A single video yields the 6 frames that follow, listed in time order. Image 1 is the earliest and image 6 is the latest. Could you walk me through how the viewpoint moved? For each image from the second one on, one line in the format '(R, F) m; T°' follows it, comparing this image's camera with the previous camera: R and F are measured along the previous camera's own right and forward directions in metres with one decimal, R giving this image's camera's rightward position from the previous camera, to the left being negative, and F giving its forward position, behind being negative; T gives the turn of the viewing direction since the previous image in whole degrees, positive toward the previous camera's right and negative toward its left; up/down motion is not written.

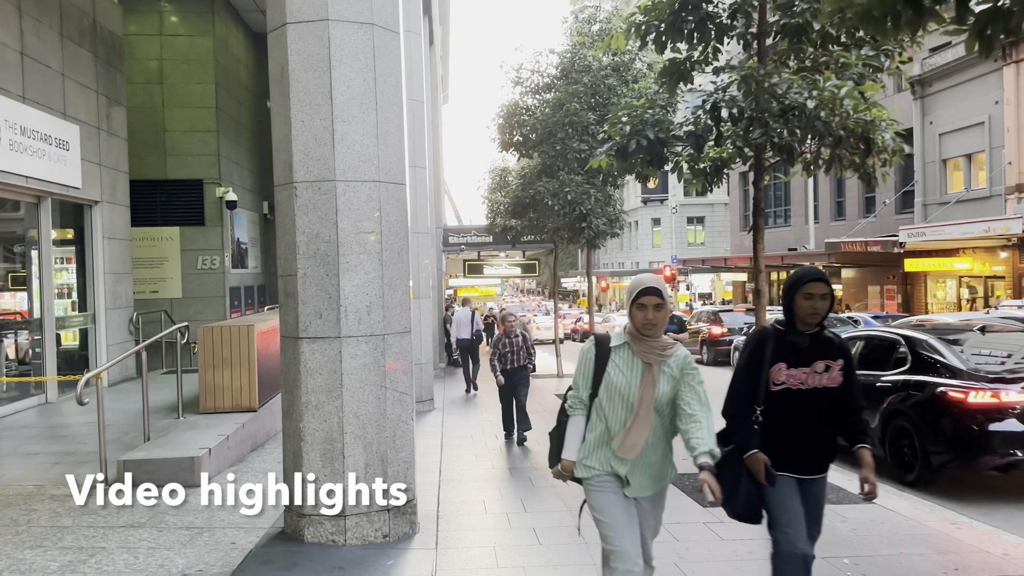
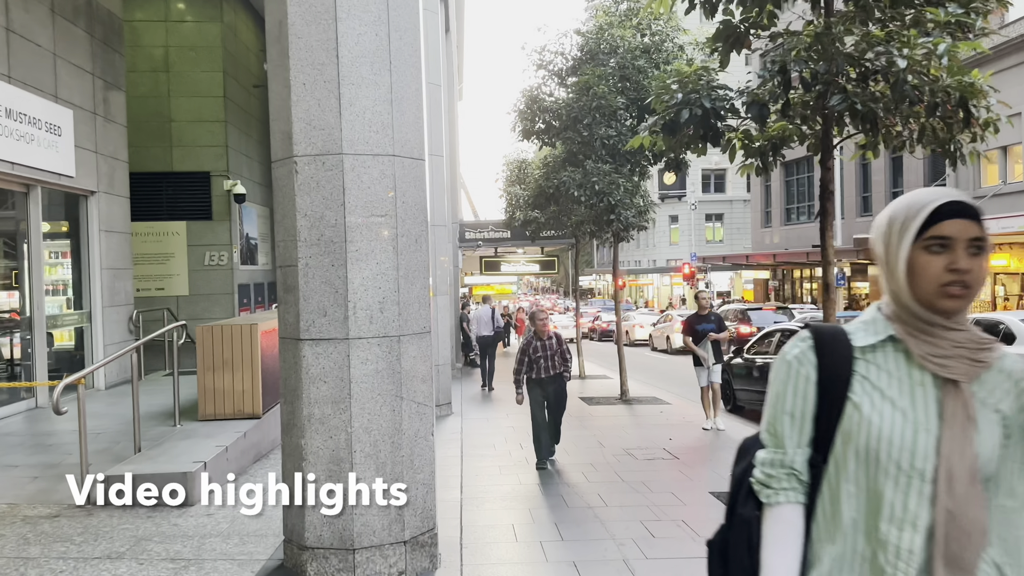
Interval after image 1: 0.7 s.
(-0.2, +0.9) m; -1°
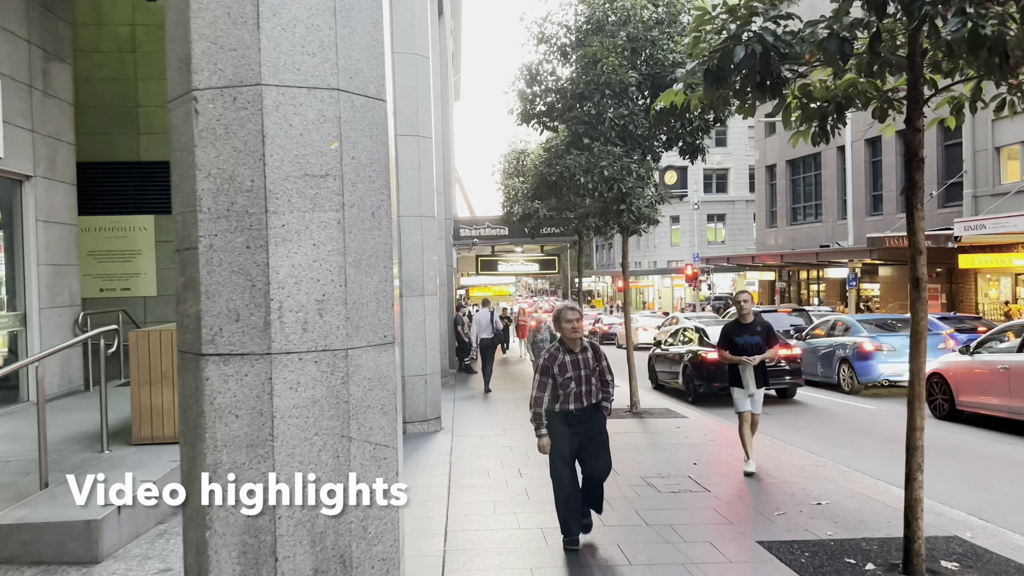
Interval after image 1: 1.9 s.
(0.0, +1.5) m; 0°
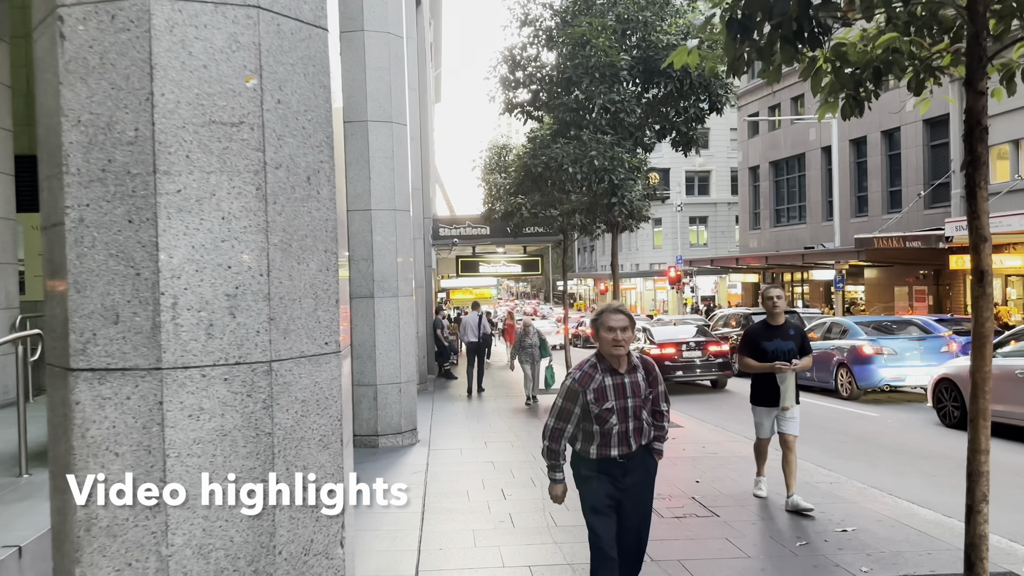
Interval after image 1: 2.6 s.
(0.0, +0.9) m; +1°
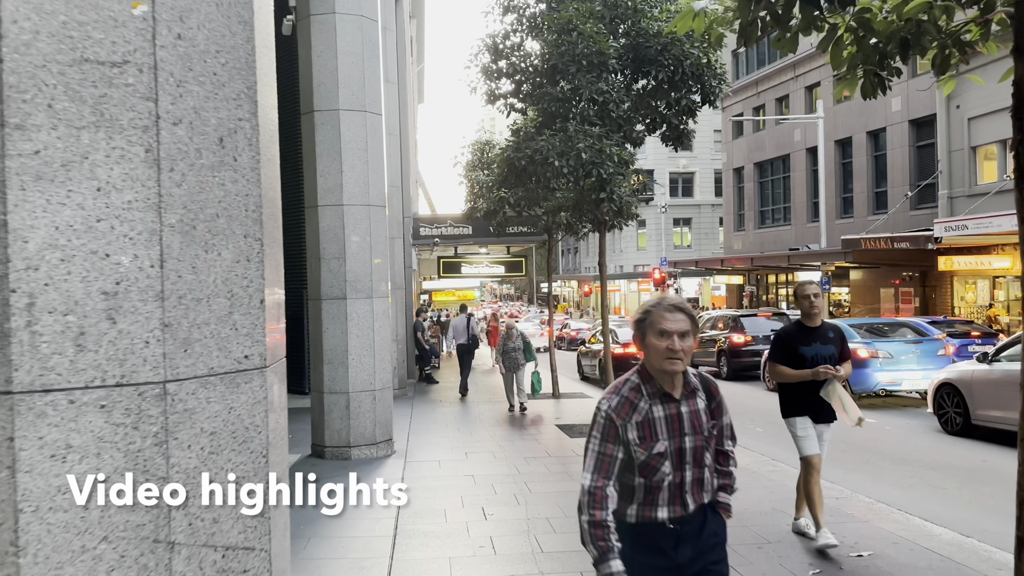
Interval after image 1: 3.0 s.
(0.0, +0.6) m; +1°
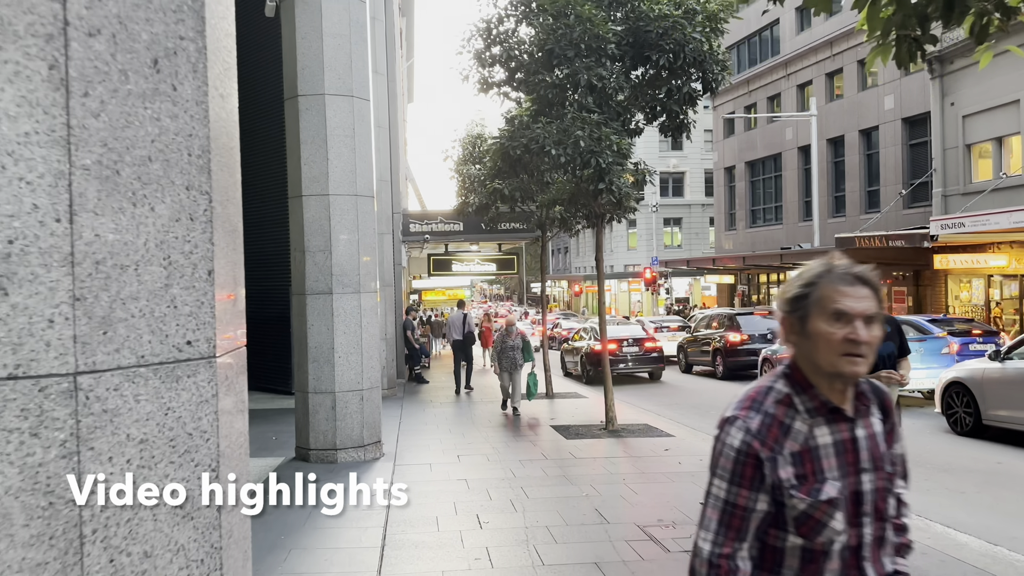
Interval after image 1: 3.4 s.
(-0.1, +0.5) m; +1°
